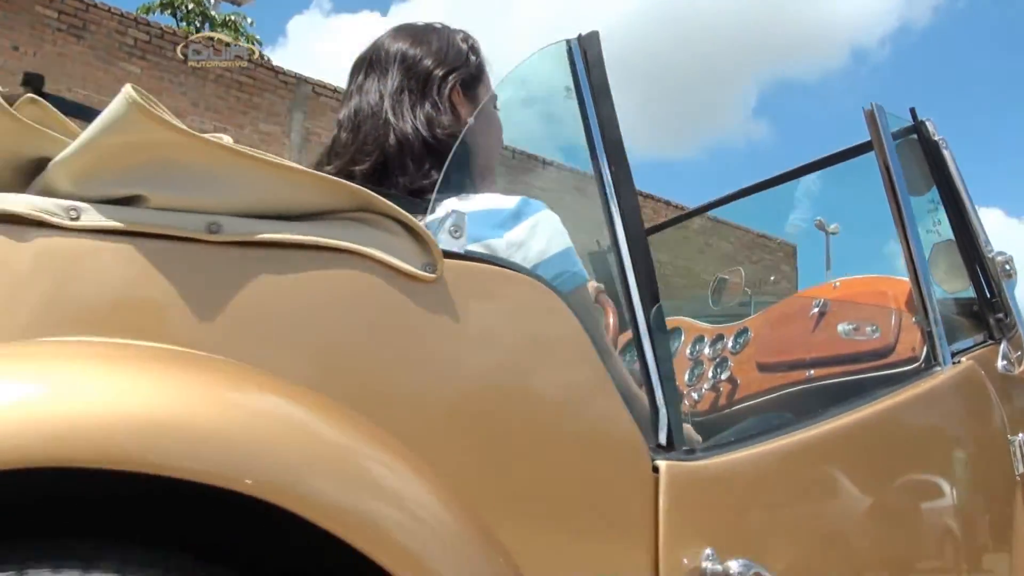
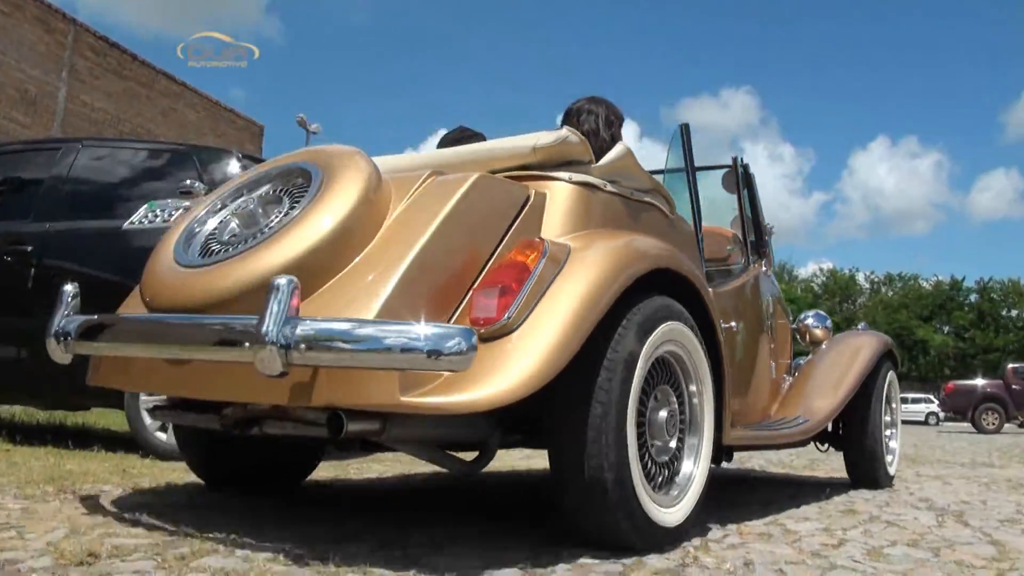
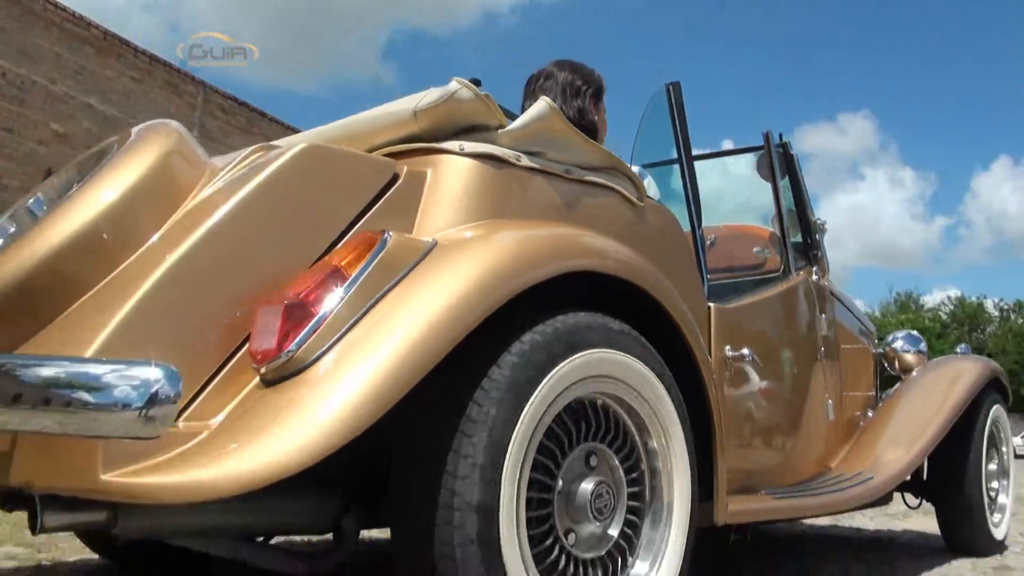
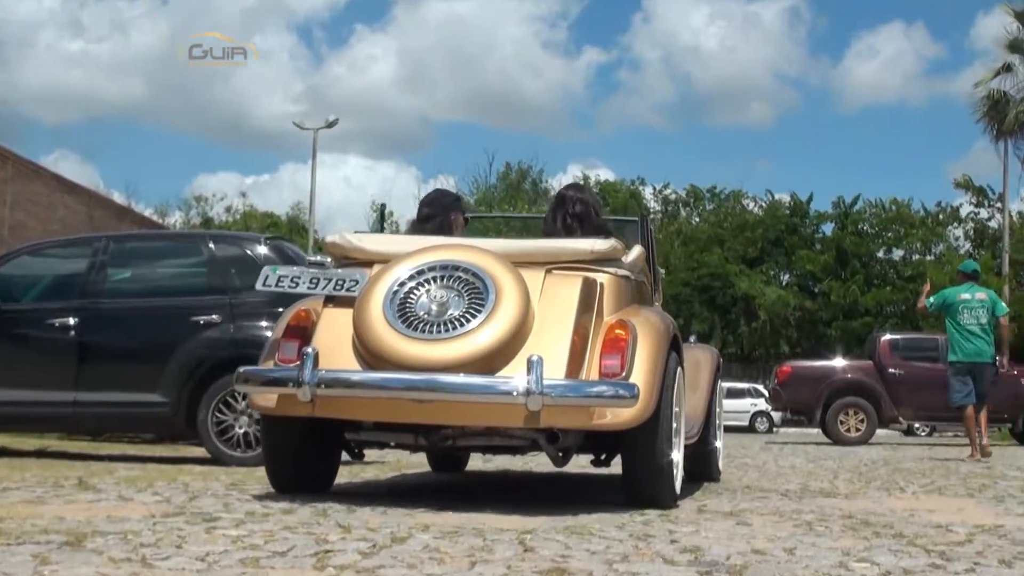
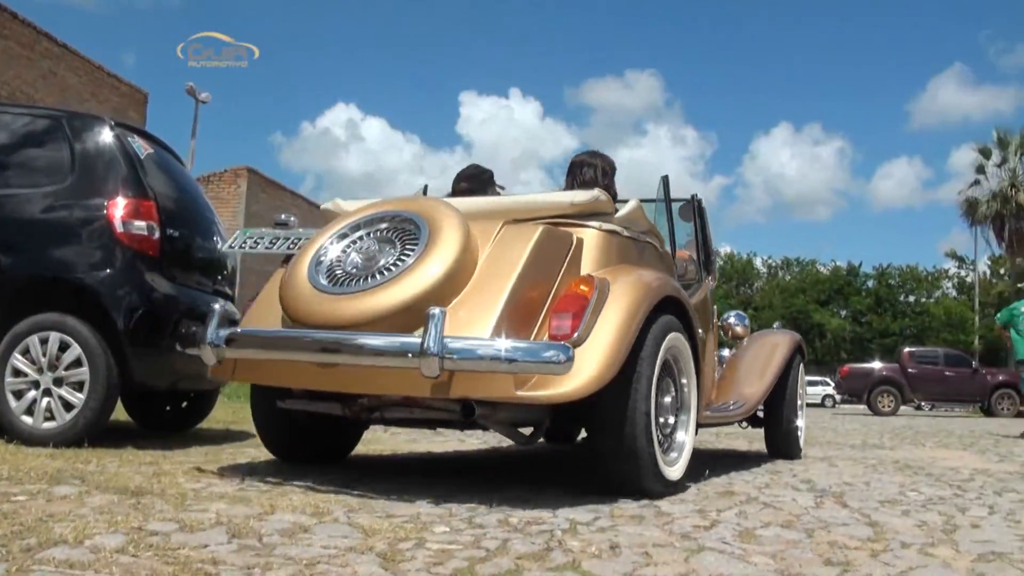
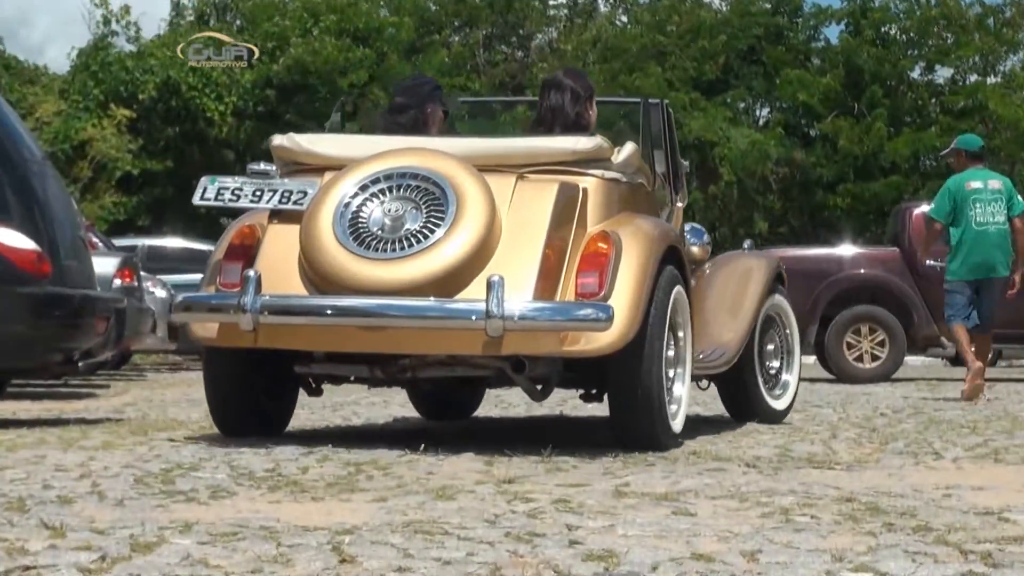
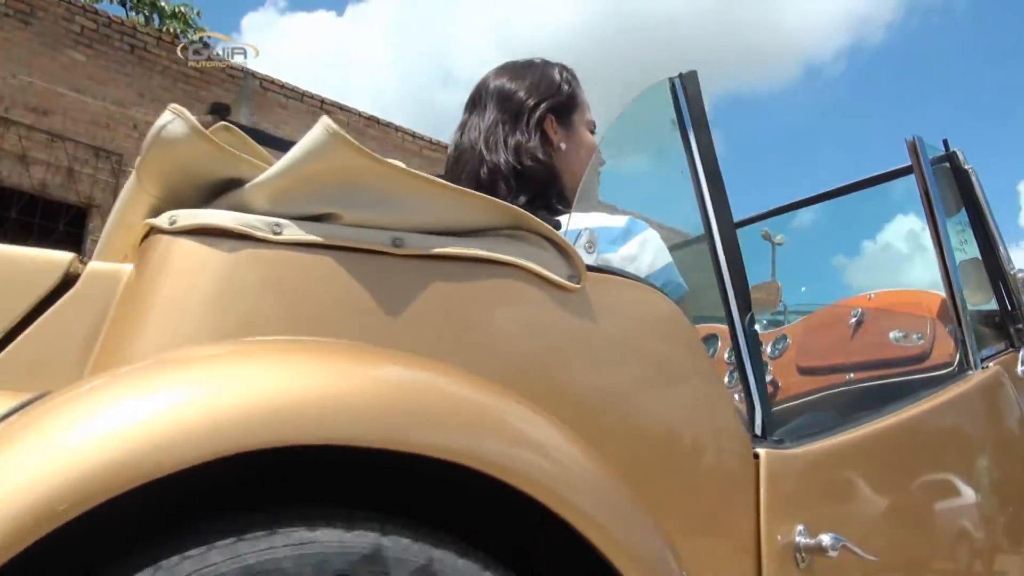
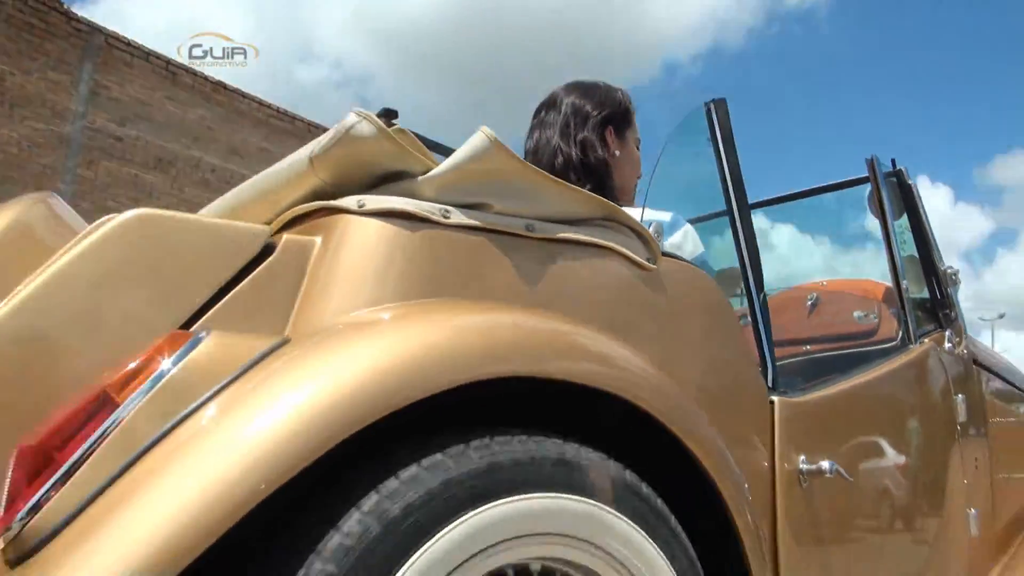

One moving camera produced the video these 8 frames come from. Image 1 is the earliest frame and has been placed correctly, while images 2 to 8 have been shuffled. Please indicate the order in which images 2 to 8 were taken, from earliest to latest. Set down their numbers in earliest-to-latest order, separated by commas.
7, 8, 3, 2, 5, 4, 6
